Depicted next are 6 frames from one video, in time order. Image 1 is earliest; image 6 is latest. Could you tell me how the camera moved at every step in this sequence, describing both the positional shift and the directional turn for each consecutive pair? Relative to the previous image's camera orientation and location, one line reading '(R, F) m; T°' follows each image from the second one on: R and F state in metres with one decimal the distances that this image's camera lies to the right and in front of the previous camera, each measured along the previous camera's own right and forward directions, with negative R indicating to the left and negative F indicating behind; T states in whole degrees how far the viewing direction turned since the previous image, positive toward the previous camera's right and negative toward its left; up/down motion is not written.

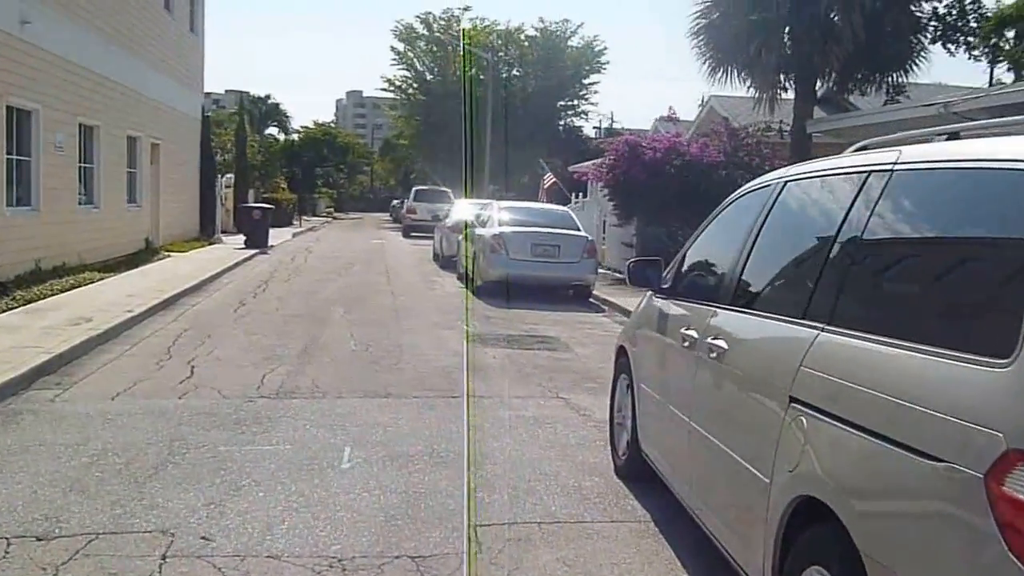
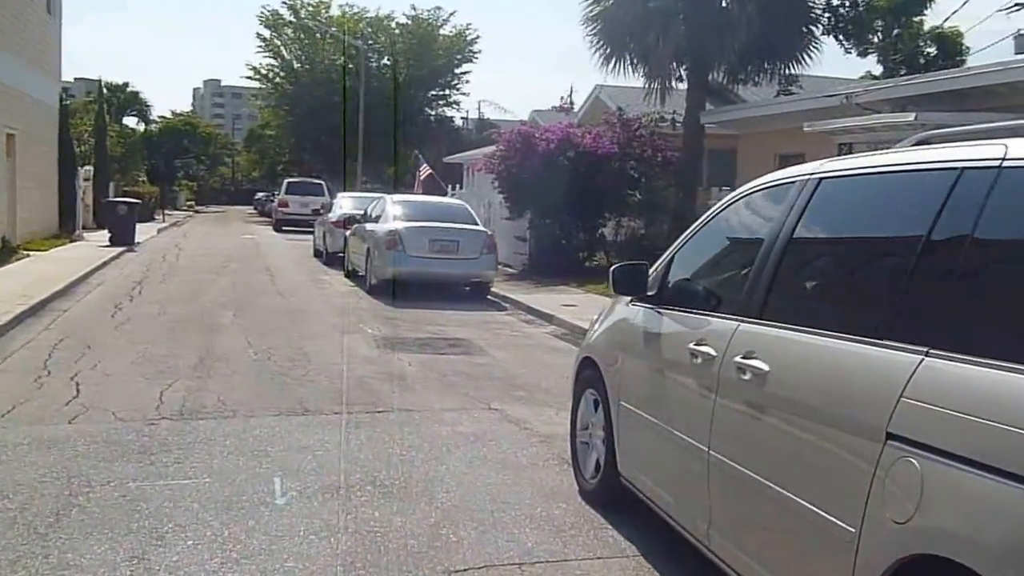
(-0.5, +0.8) m; +7°
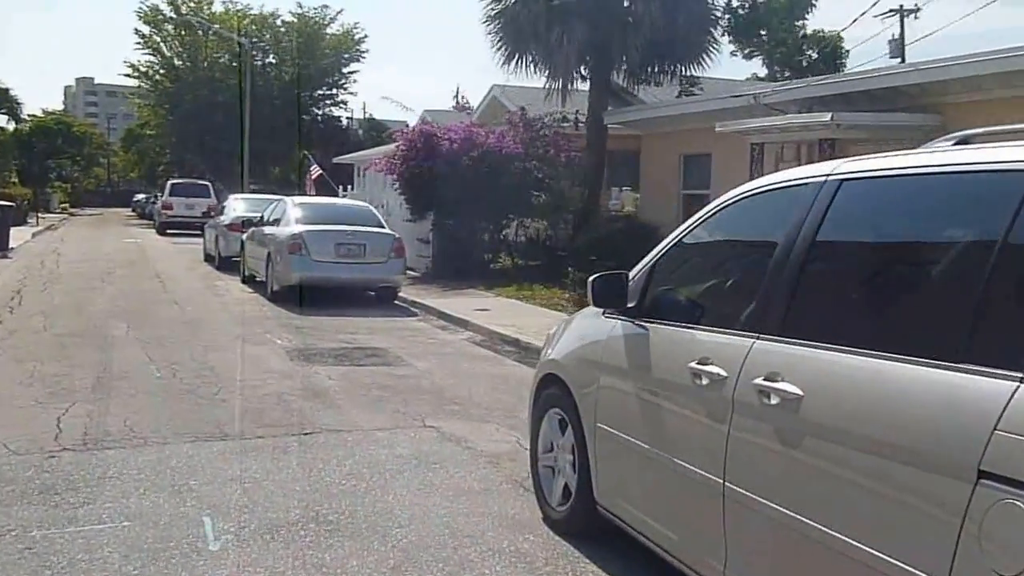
(-0.4, +0.6) m; +6°
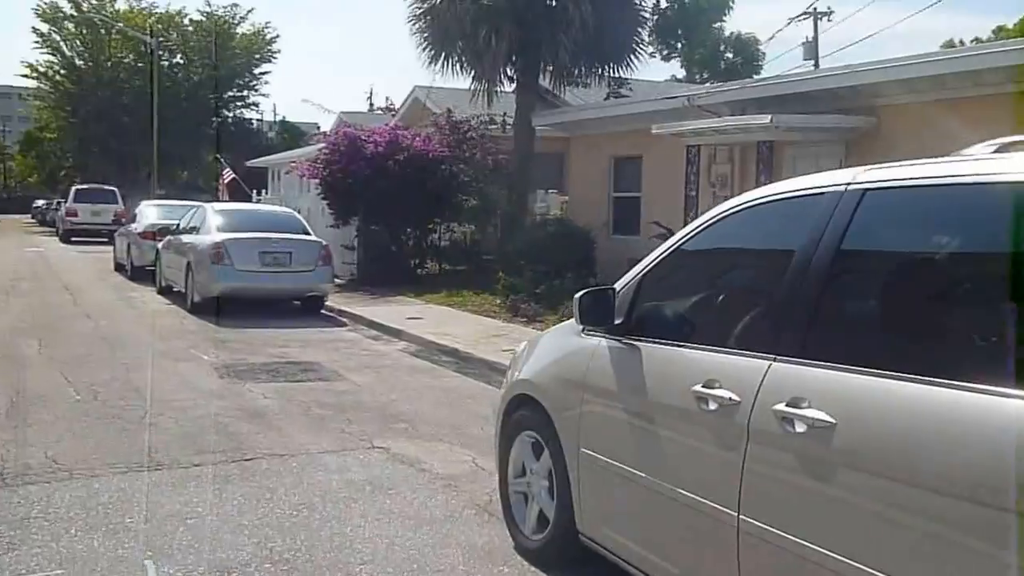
(-0.3, +0.4) m; +5°
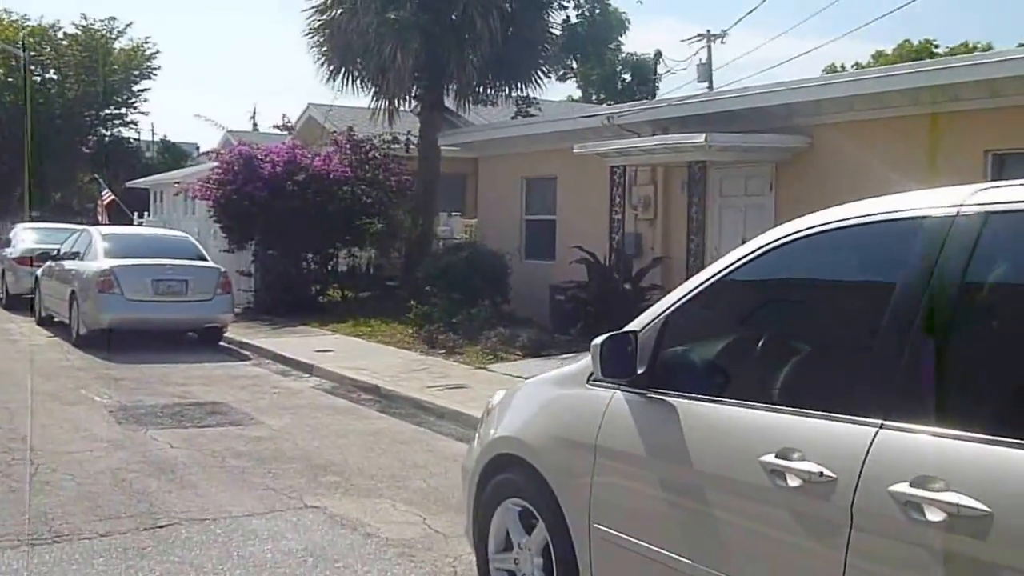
(-0.4, +0.8) m; +6°
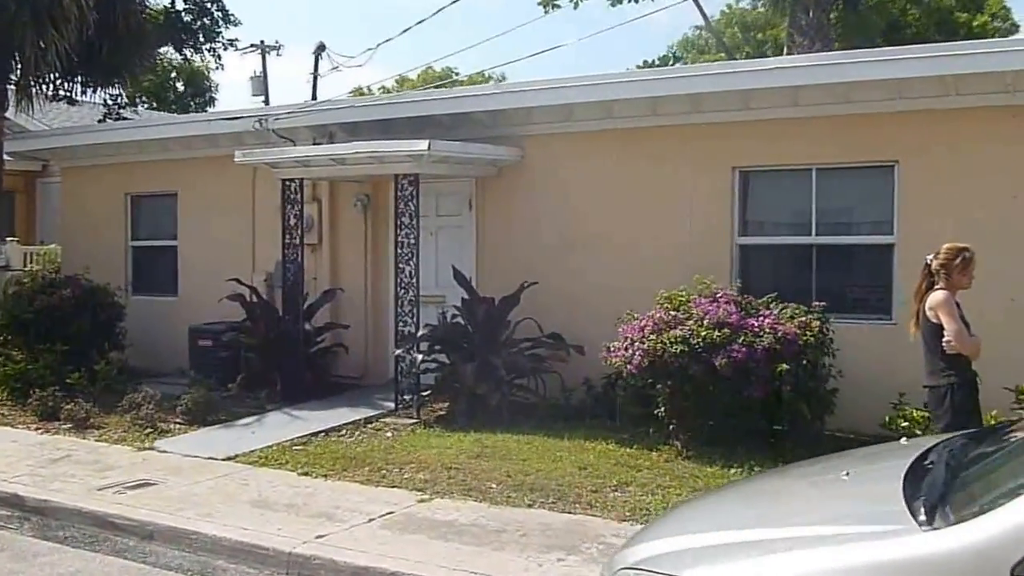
(-1.5, +2.8) m; +25°
